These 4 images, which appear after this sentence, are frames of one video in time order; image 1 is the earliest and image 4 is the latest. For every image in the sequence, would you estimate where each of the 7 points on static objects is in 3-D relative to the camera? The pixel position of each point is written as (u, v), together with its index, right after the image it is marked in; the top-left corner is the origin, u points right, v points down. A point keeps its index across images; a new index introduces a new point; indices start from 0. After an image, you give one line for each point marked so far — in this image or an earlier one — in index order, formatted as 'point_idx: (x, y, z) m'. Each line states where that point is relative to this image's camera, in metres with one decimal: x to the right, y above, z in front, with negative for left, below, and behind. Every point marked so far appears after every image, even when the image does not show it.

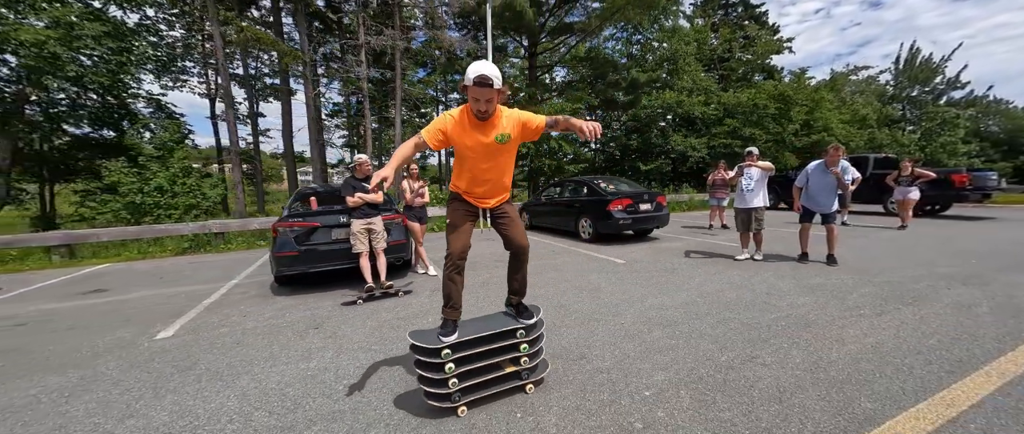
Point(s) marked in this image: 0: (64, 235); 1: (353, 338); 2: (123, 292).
0: (-8.8, -0.4, +6.7) m
1: (-1.5, -1.1, +3.1) m
2: (-5.4, -1.0, +4.7) m
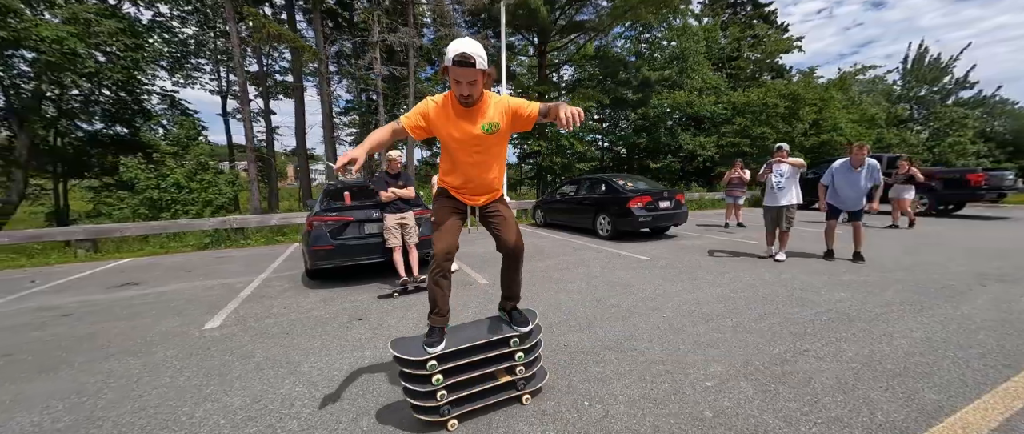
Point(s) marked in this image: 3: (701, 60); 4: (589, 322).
0: (-8.4, -0.3, +6.7) m
1: (-1.1, -1.0, +3.1) m
2: (-5.0, -0.9, +4.8) m
3: (+10.6, +8.8, +18.9) m
4: (+0.7, -1.0, +3.3) m
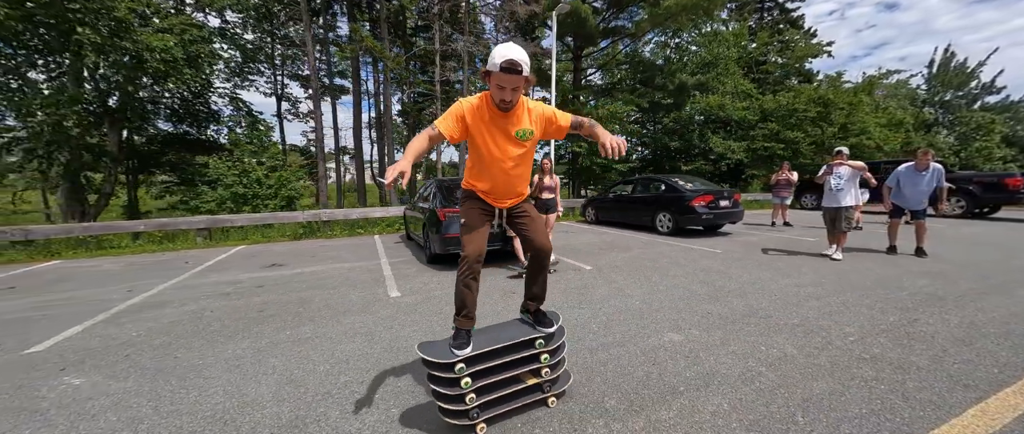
0: (-6.8, -0.1, +7.5) m
1: (+0.5, -0.9, +3.8) m
2: (-3.5, -0.8, +5.5) m
3: (+12.6, +8.7, +19.4) m
4: (+2.3, -0.9, +3.8) m
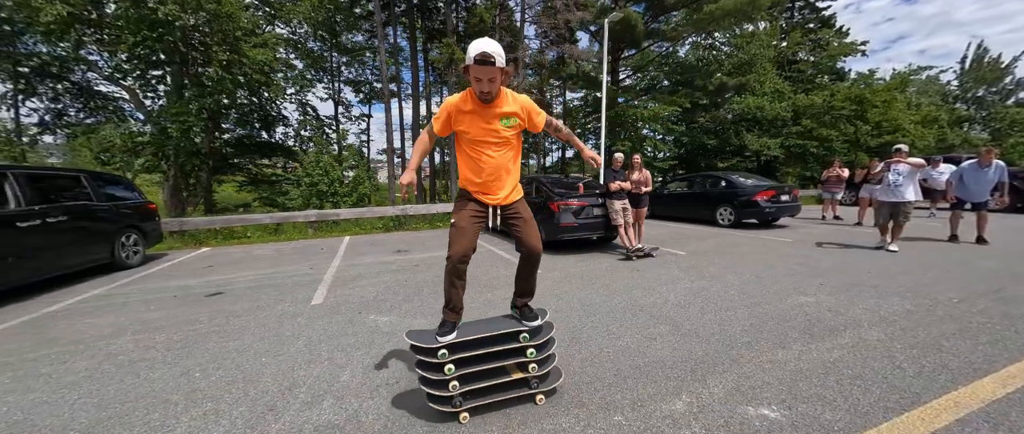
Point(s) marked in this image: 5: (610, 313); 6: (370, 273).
0: (-4.9, +0.1, +8.5) m
1: (+2.2, -0.8, +4.5) m
2: (-1.7, -0.6, +6.3) m
3: (+14.8, +8.9, +19.7) m
4: (+4.0, -0.8, +4.5) m
5: (+1.0, -0.9, +3.2) m
6: (-2.0, -0.8, +4.8) m
